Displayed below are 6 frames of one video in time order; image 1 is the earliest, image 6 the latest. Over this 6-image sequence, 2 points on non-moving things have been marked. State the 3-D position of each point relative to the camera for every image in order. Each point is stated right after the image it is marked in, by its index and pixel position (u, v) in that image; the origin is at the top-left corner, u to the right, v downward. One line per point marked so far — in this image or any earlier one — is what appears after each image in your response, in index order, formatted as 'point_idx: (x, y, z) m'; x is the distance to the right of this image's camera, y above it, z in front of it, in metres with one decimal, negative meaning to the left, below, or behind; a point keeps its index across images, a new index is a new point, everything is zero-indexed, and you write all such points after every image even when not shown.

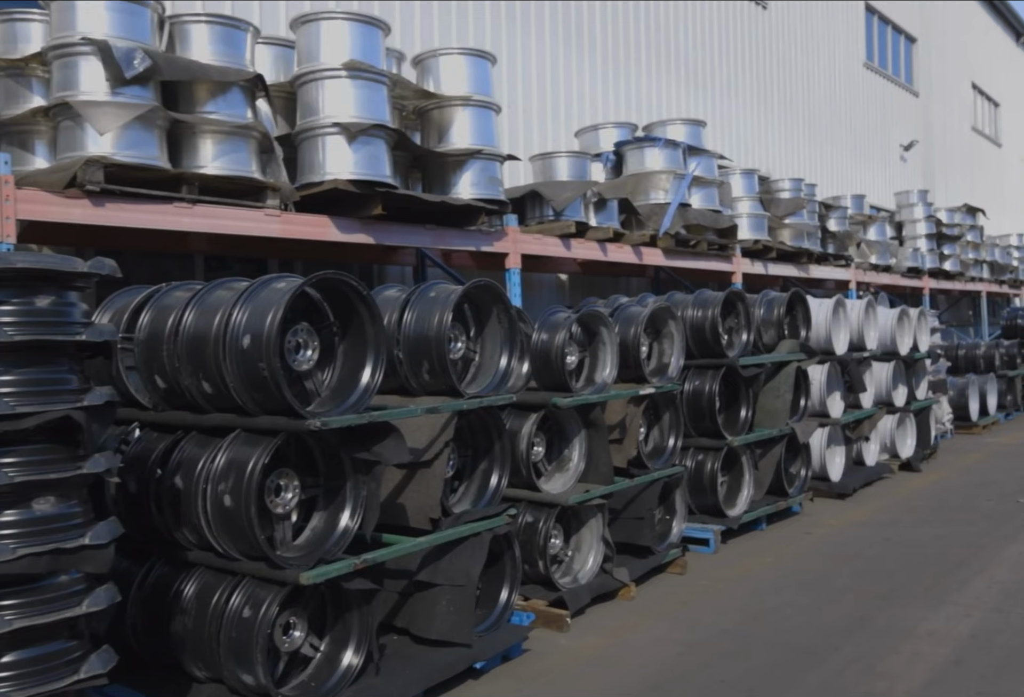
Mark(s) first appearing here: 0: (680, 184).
0: (+2.0, +2.0, +9.8) m
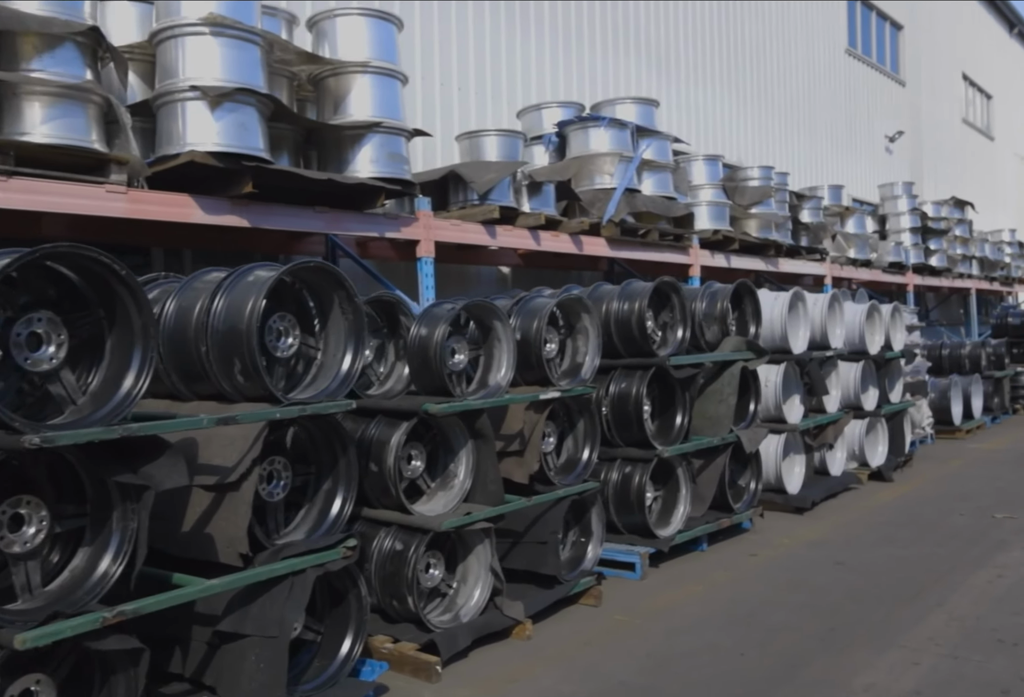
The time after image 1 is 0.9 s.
0: (+1.3, +2.0, +9.0) m
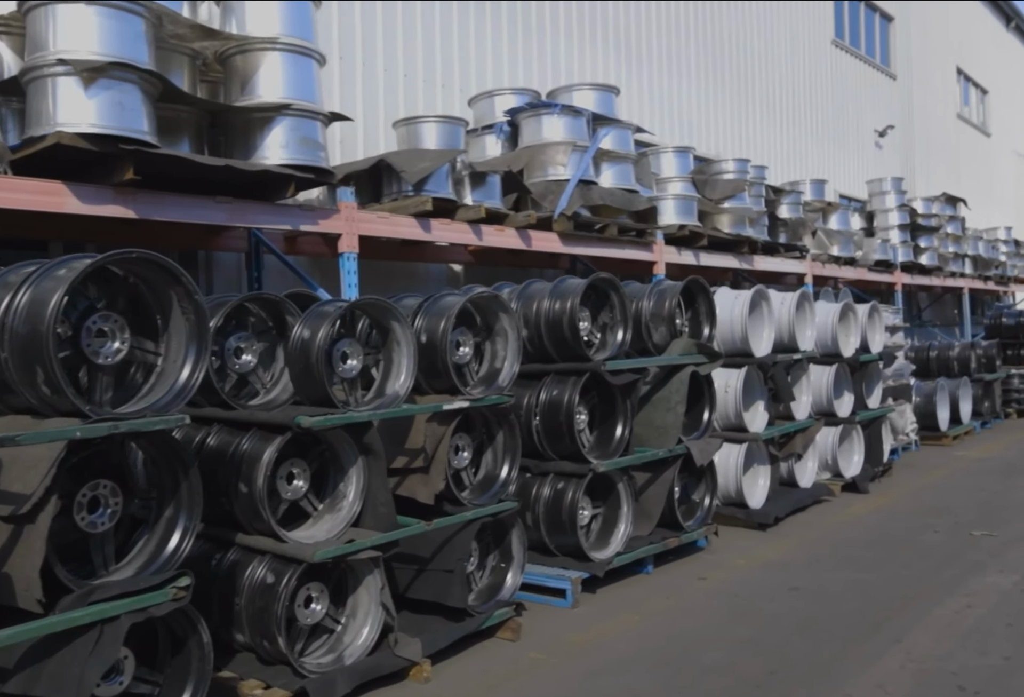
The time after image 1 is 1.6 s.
0: (+0.7, +2.0, +8.4) m
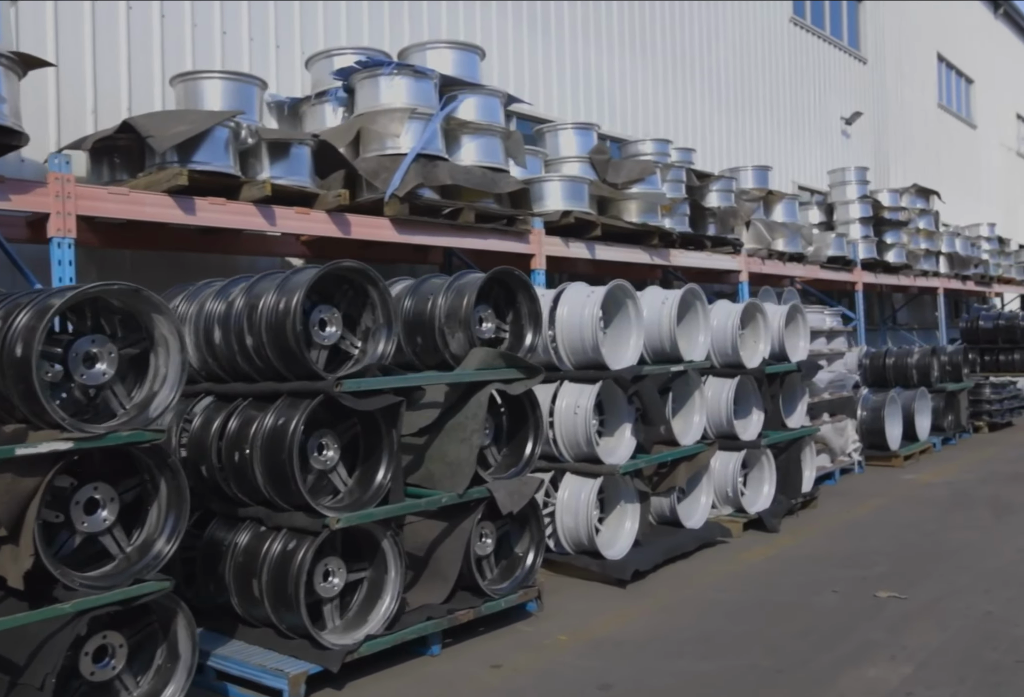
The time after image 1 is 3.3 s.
0: (-0.8, +1.9, +7.0) m
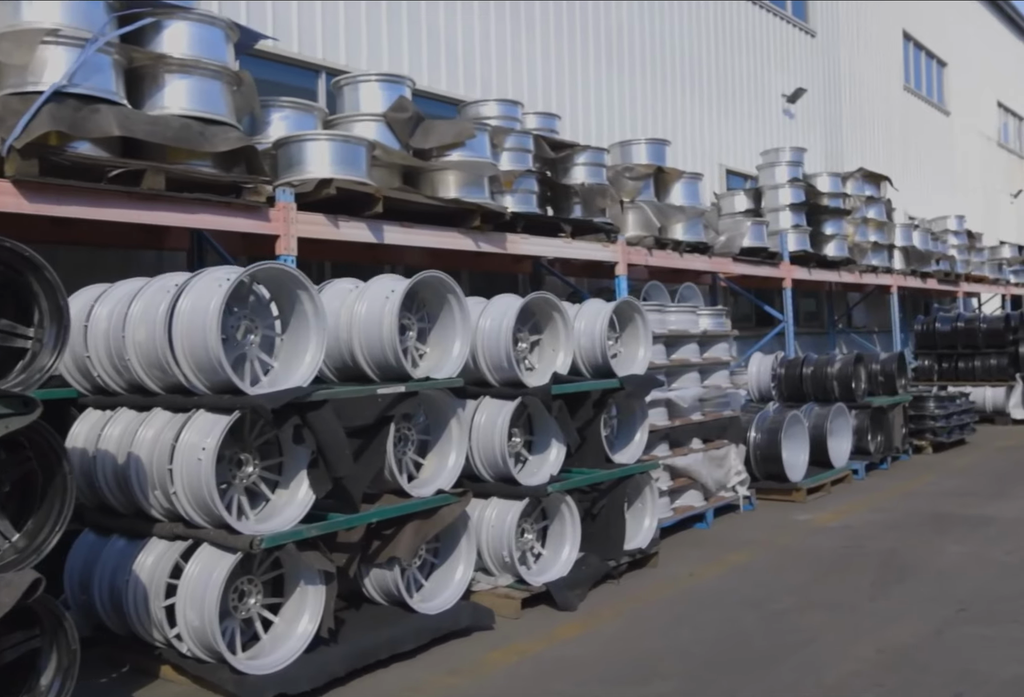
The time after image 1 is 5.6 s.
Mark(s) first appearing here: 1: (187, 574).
0: (-2.7, +1.9, +5.1) m
1: (-1.6, -1.2, +4.0) m
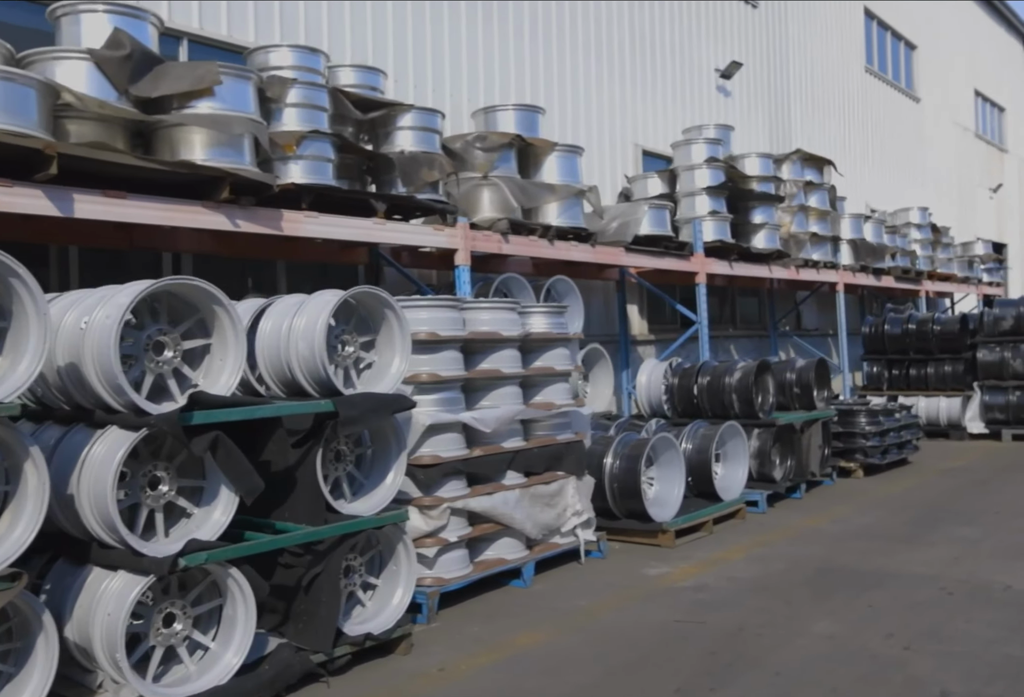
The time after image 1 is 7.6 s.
0: (-4.5, +1.8, +3.4) m
1: (-3.4, -1.2, +2.4) m
